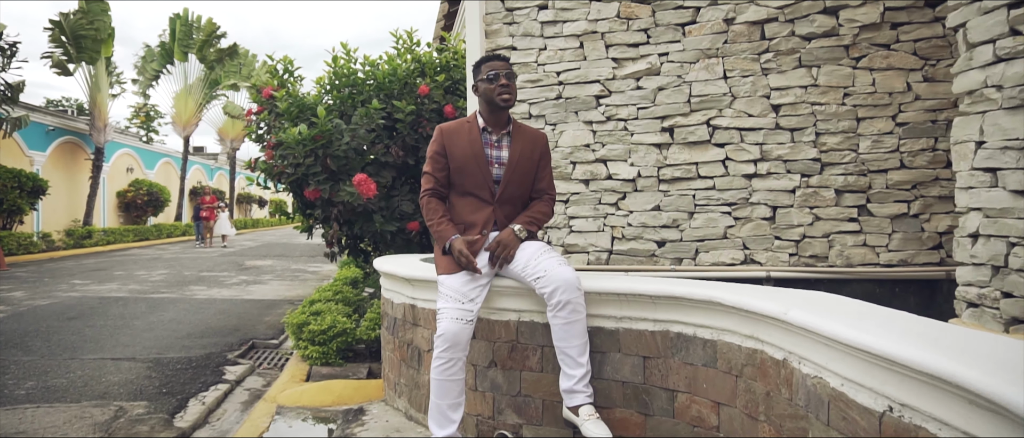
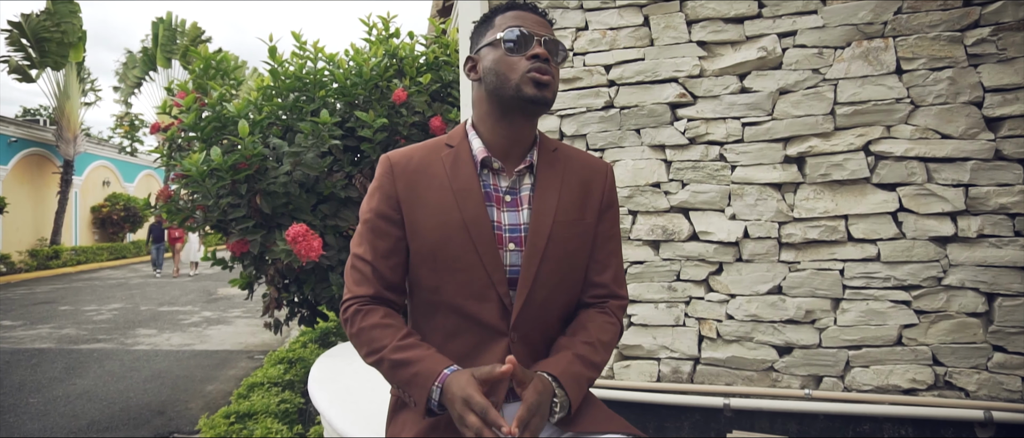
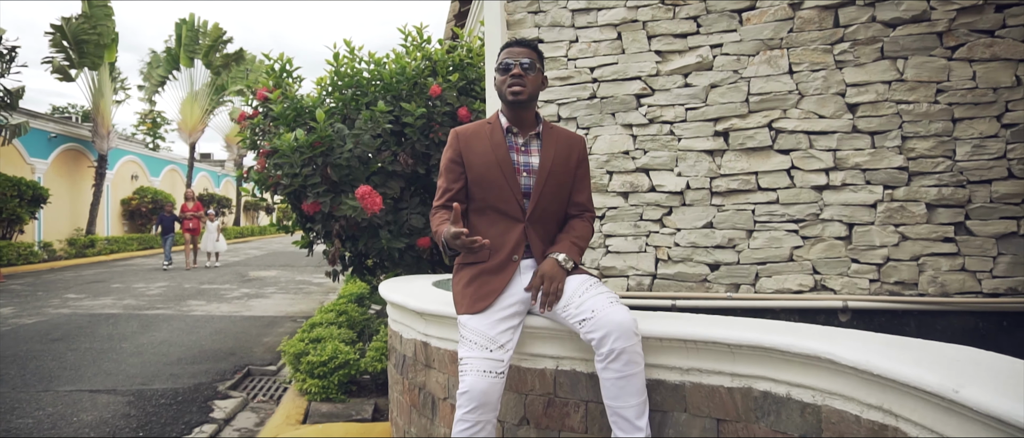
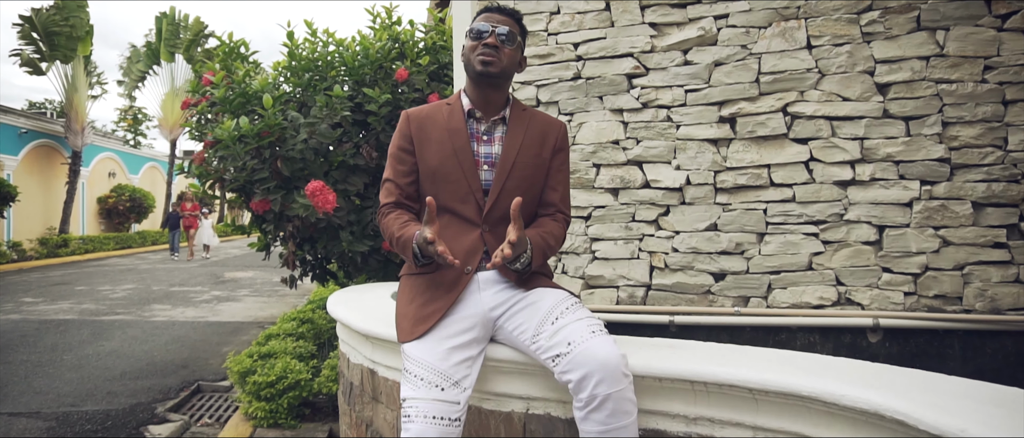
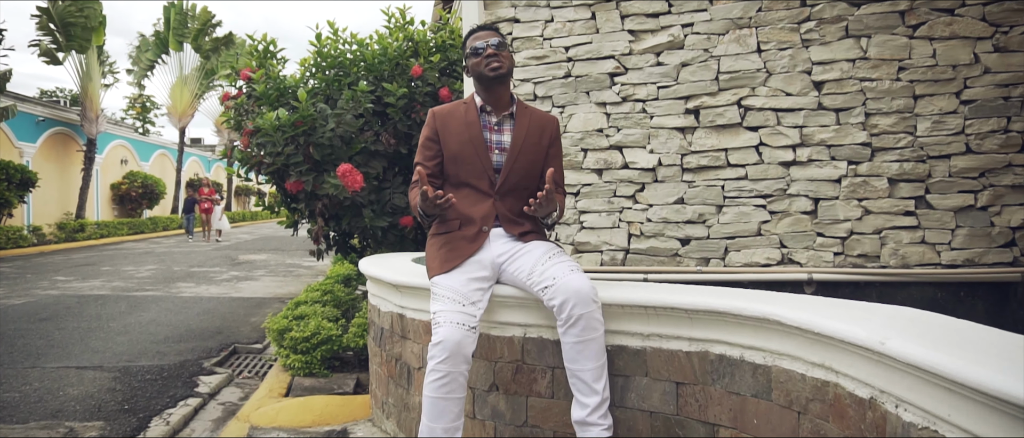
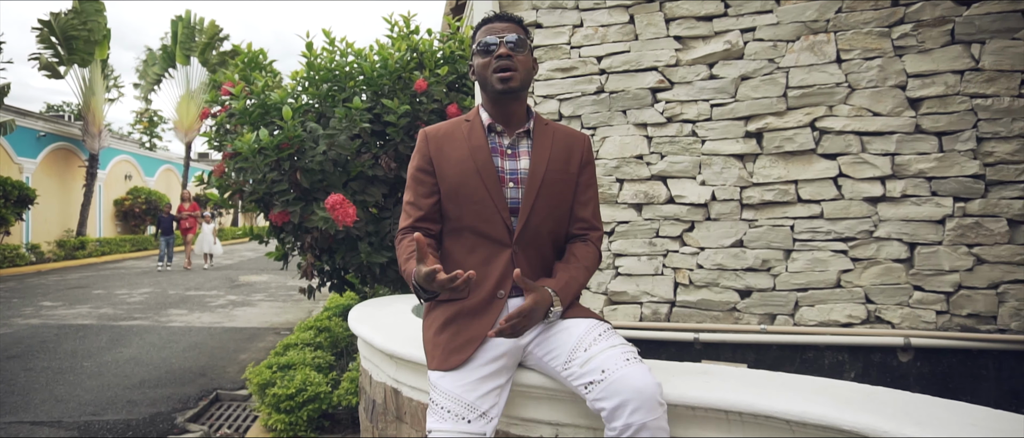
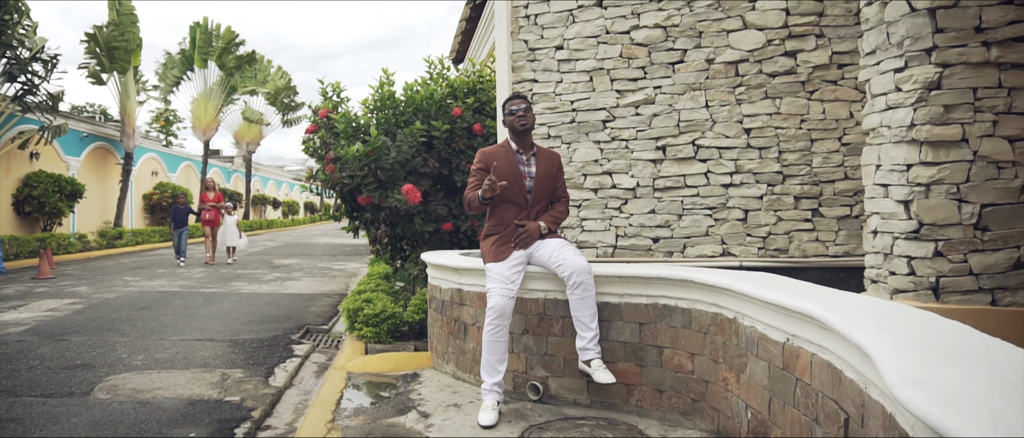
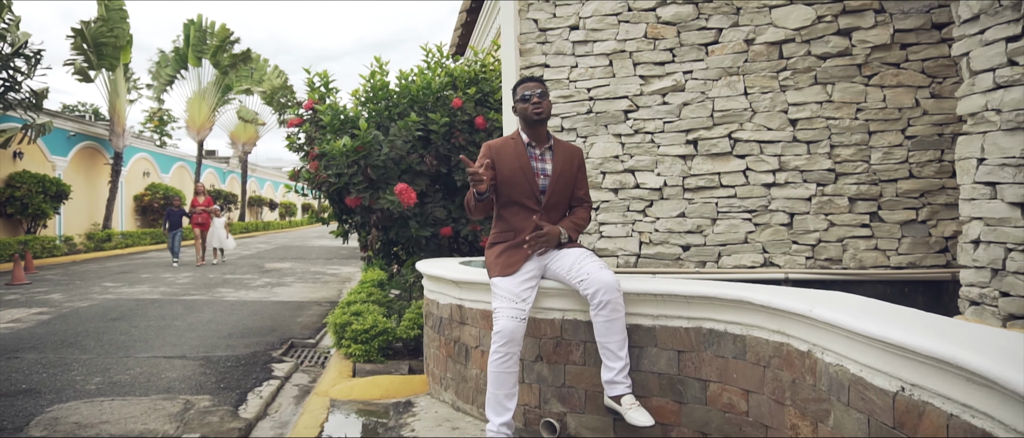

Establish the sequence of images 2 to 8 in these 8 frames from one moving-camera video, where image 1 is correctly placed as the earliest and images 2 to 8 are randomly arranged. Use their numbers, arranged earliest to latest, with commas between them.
5, 4, 2, 6, 3, 8, 7
